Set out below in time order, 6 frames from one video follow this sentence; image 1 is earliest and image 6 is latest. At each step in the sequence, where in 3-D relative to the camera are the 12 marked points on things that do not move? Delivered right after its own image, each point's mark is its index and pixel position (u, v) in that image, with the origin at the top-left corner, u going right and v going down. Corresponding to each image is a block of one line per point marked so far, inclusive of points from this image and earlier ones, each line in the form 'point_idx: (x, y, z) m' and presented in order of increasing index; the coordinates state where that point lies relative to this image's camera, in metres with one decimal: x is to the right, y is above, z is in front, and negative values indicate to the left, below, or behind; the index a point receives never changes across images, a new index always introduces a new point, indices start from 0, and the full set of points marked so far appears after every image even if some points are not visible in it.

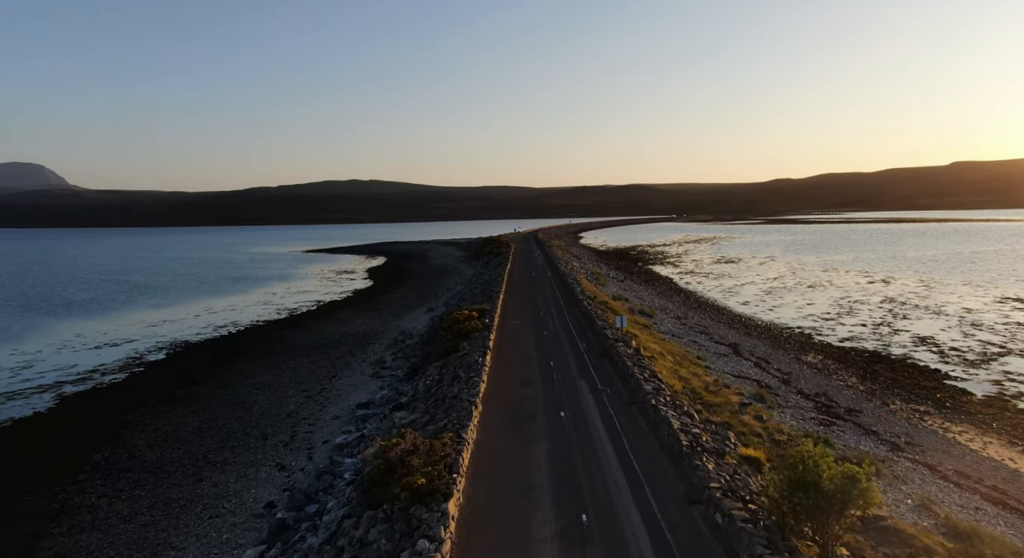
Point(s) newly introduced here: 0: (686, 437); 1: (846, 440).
0: (+3.7, -3.4, +14.2) m
1: (+8.4, -4.1, +16.8) m
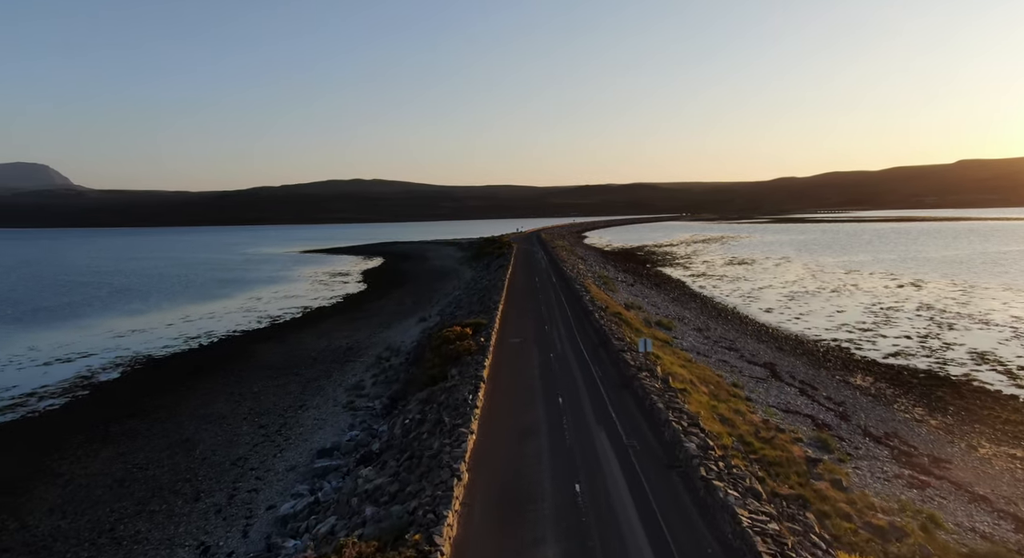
0: (+3.7, -3.8, +10.0) m
1: (+8.3, -4.4, +12.6) m
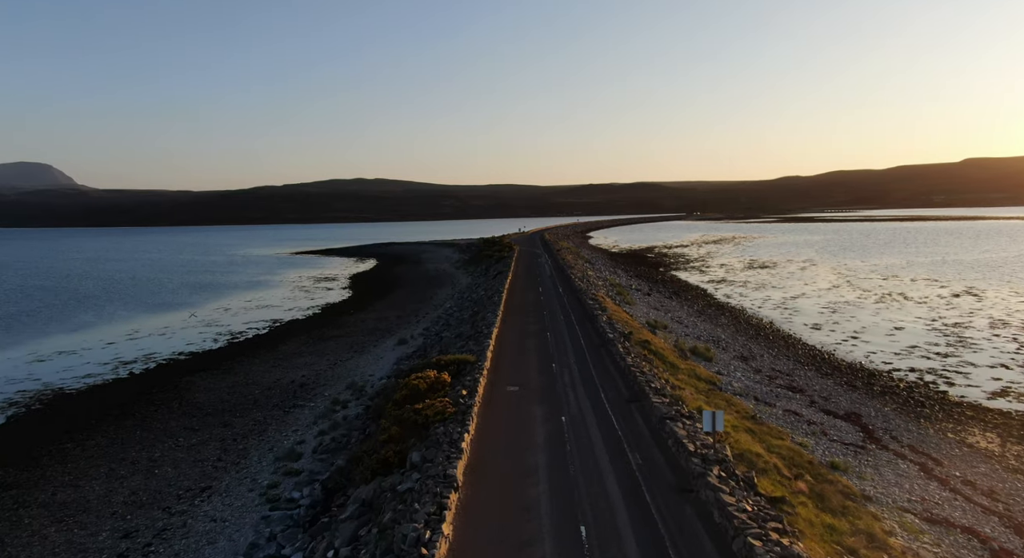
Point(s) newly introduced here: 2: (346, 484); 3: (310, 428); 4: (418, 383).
0: (+3.5, -4.5, +3.1) m
1: (+8.1, -5.1, +5.6) m
2: (-3.5, -4.3, +14.1) m
3: (-6.0, -4.4, +19.9) m
4: (-2.4, -2.7, +17.4) m
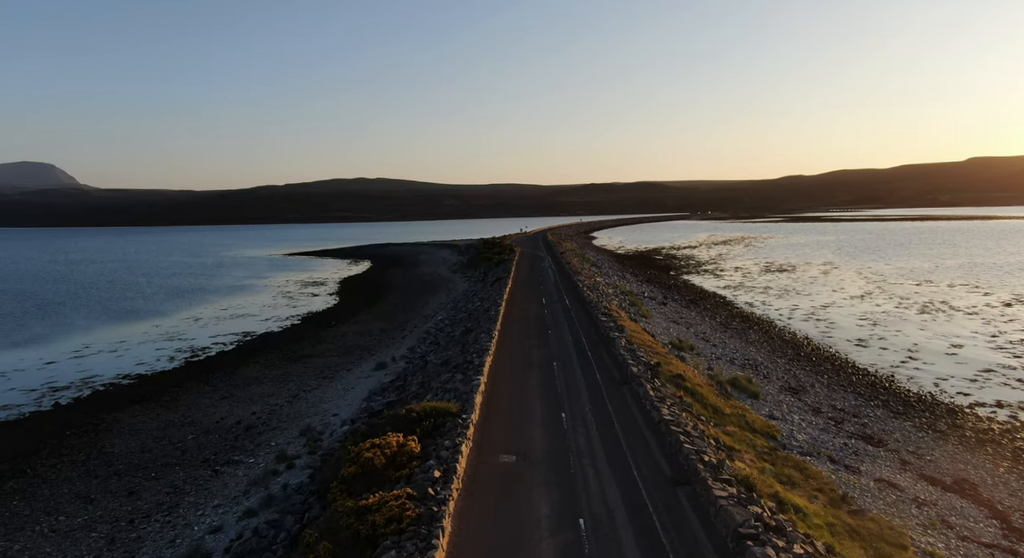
0: (+3.4, -5.0, -2.0) m
1: (+8.0, -5.6, +0.5) m
2: (-3.6, -4.8, +9.0) m
3: (-6.1, -4.9, +14.8) m
4: (-2.5, -3.2, +12.3) m
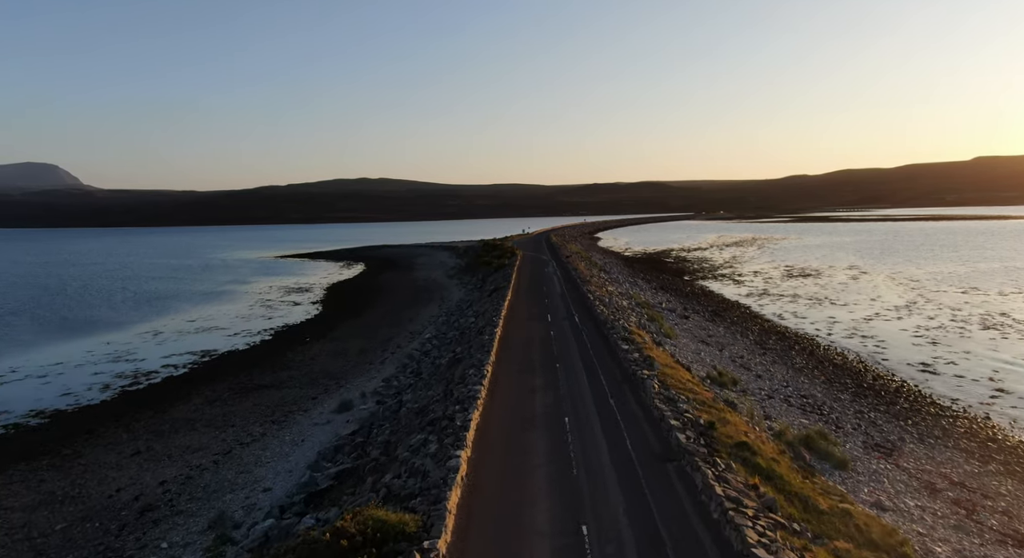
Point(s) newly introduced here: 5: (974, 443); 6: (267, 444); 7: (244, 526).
0: (+3.2, -5.6, -7.7) m
1: (+7.9, -6.2, -5.2) m
2: (-3.7, -5.4, +3.4) m
3: (-6.2, -5.5, +9.1) m
4: (-2.6, -3.8, +6.7) m
5: (+13.0, -4.6, +18.8) m
6: (-7.0, -4.7, +19.3) m
7: (-5.4, -4.9, +13.6) m
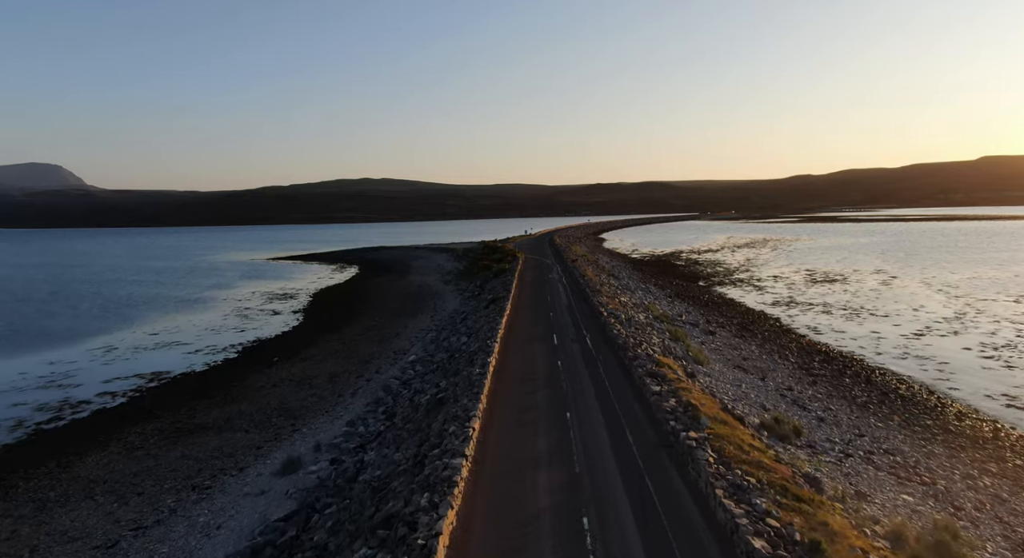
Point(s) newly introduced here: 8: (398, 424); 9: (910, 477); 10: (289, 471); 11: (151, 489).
0: (+3.0, -6.1, -12.9) m
1: (+7.7, -6.7, -10.4) m
2: (-3.9, -5.9, -1.8) m
3: (-6.4, -6.0, +4.0) m
4: (-2.8, -4.3, +1.5) m
5: (+12.9, -5.1, +13.5) m
6: (-7.1, -5.2, +14.1) m
7: (-5.5, -5.4, +8.4) m
8: (-3.1, -3.8, +18.3) m
9: (+9.2, -4.5, +15.5) m
10: (-5.4, -4.6, +16.5) m
11: (-8.7, -5.1, +16.3) m
